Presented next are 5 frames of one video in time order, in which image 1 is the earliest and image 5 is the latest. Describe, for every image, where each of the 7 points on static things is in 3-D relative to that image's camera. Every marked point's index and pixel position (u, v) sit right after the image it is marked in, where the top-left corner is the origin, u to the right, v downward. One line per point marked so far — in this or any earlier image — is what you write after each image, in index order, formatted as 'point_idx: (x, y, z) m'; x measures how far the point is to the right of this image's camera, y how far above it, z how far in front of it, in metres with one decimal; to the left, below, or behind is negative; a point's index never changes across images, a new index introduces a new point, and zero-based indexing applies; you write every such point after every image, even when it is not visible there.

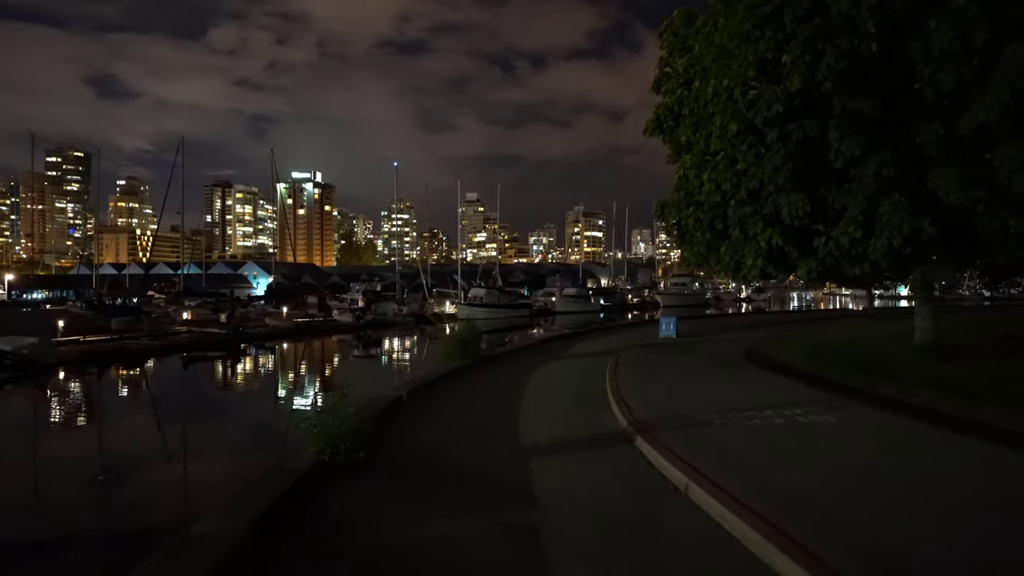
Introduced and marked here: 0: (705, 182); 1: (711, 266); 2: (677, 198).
0: (+3.0, +1.6, +10.6) m
1: (+3.4, +0.4, +11.6) m
2: (+2.8, +1.5, +11.7) m
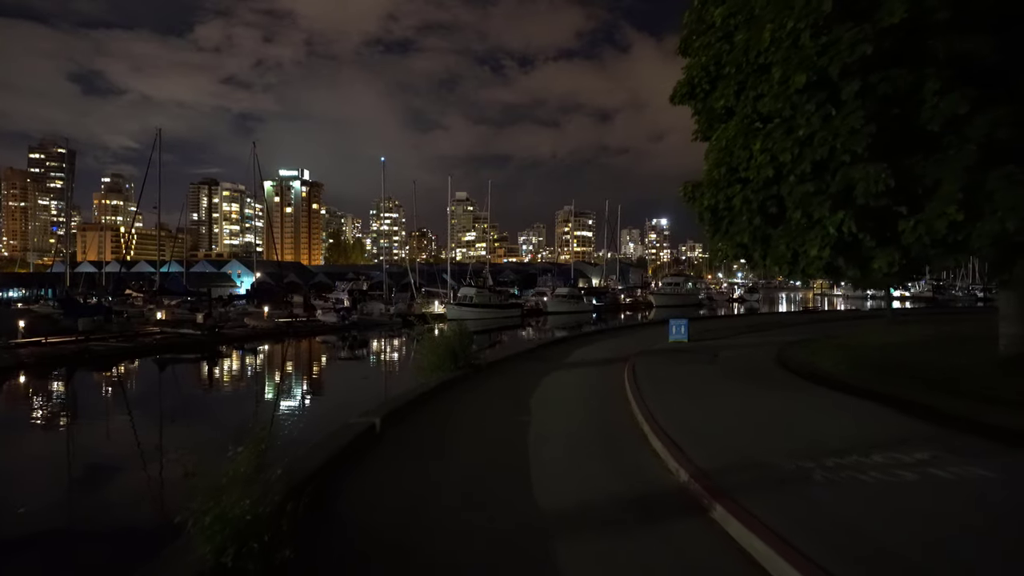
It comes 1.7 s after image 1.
0: (+3.0, +1.7, +8.5) m
1: (+3.4, +0.4, +9.6) m
2: (+2.8, +1.6, +9.6) m
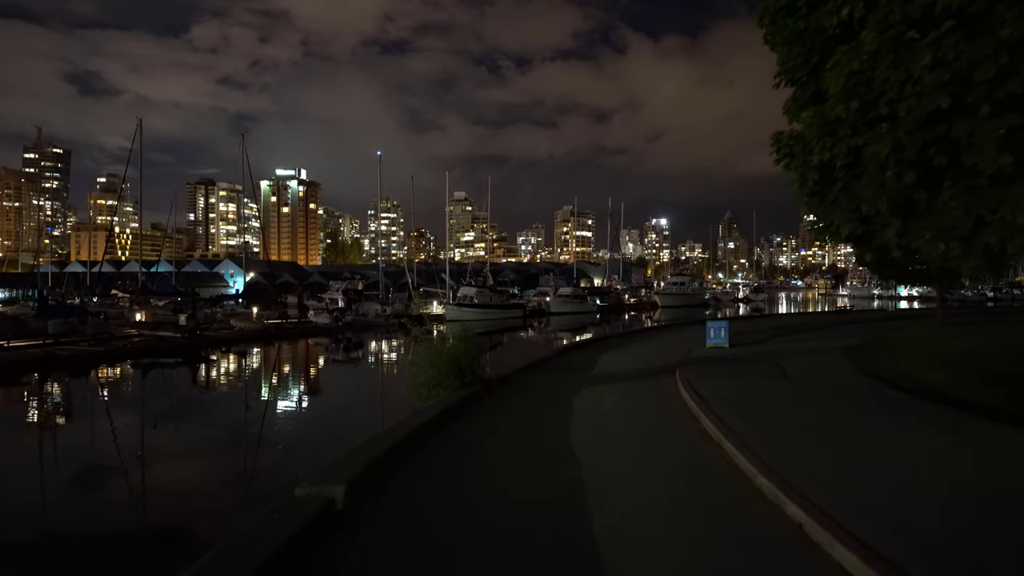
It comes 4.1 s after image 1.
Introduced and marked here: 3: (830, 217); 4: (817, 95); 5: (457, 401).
0: (+3.3, +1.8, +5.7) m
1: (+3.7, +0.5, +6.8) m
2: (+3.2, +1.7, +6.8) m
3: (+3.4, +0.8, +7.4) m
4: (+3.6, +2.3, +8.2) m
5: (-1.0, -2.1, +12.7) m
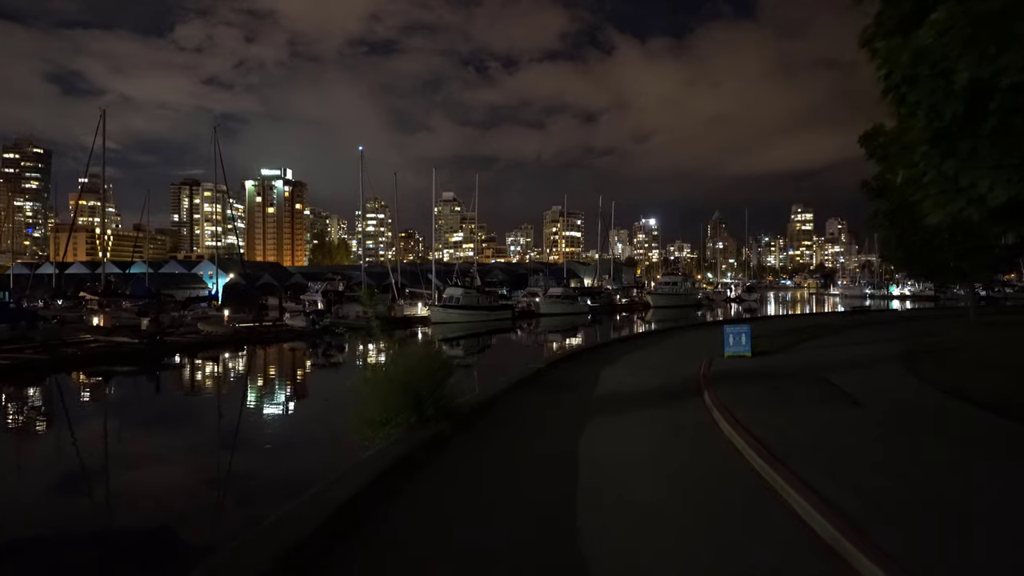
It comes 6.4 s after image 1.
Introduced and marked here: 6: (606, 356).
0: (+3.2, +1.8, +3.2) m
1: (+3.6, +0.5, +4.2) m
2: (+3.0, +1.7, +4.3) m
3: (+3.2, +0.8, +4.8) m
4: (+3.4, +2.3, +5.6) m
5: (-1.2, -2.1, +10.1) m
6: (+2.3, -1.8, +18.1) m
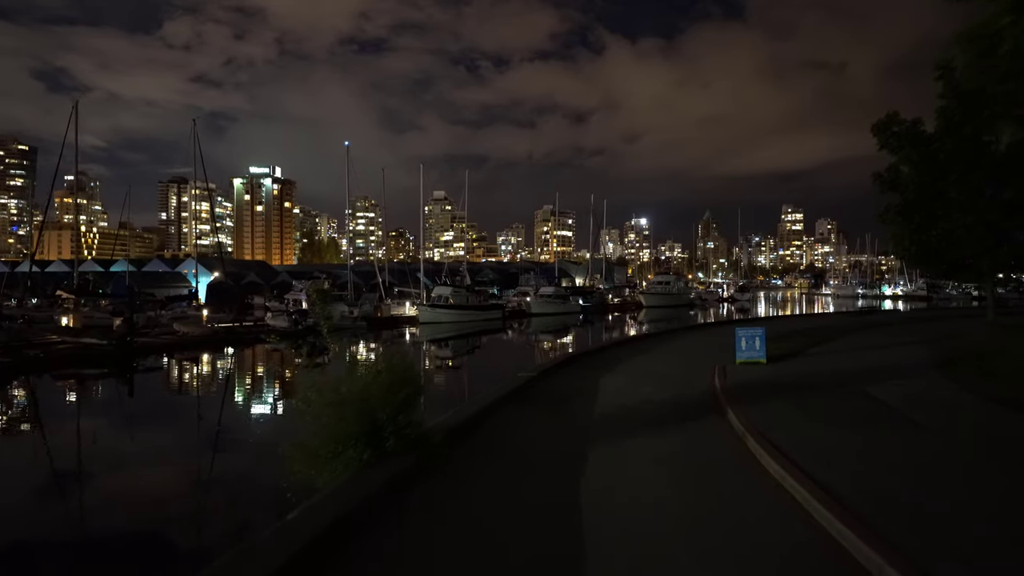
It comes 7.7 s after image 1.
0: (+3.1, +1.8, +1.7) m
1: (+3.5, +0.6, +2.7) m
2: (+2.9, +1.7, +2.8) m
3: (+3.1, +0.8, +3.3) m
4: (+3.3, +2.4, +4.2) m
5: (-1.4, -2.1, +8.5) m
6: (+2.1, -1.7, +16.6) m
